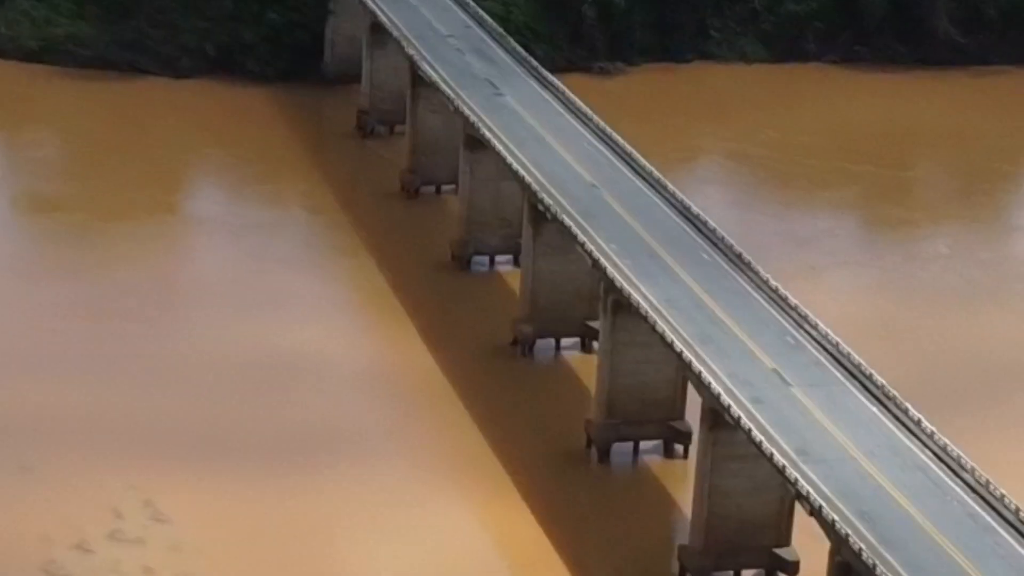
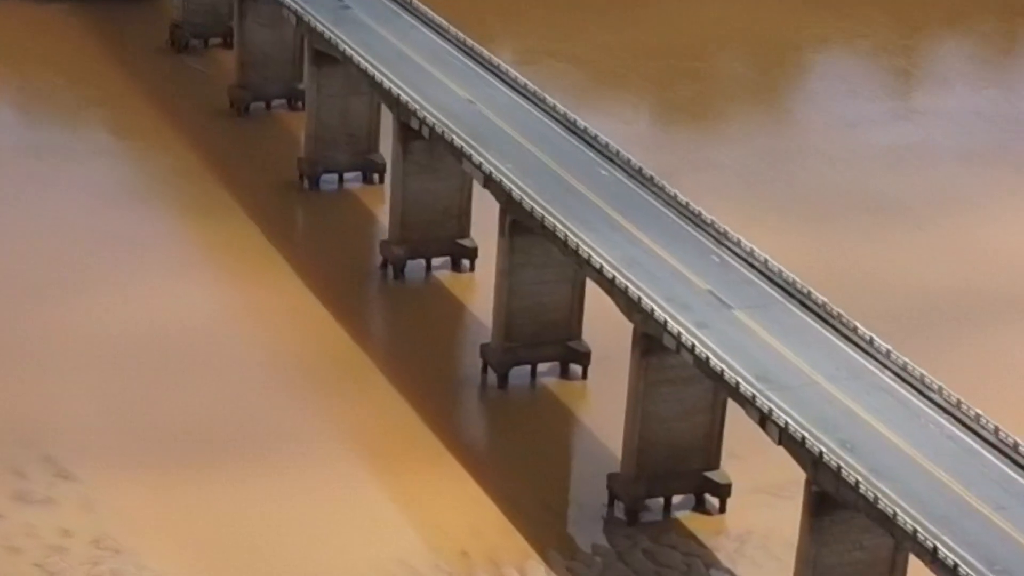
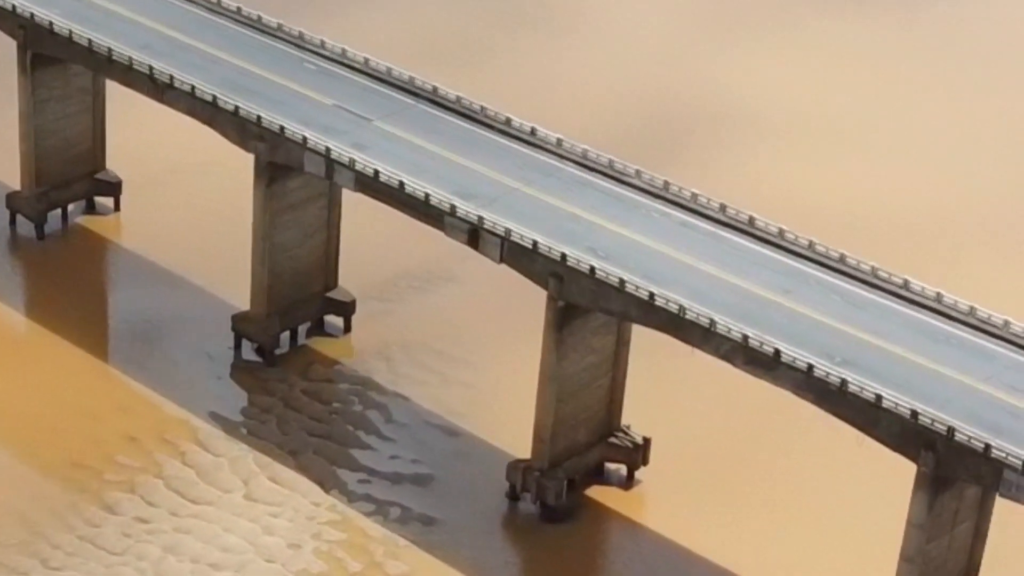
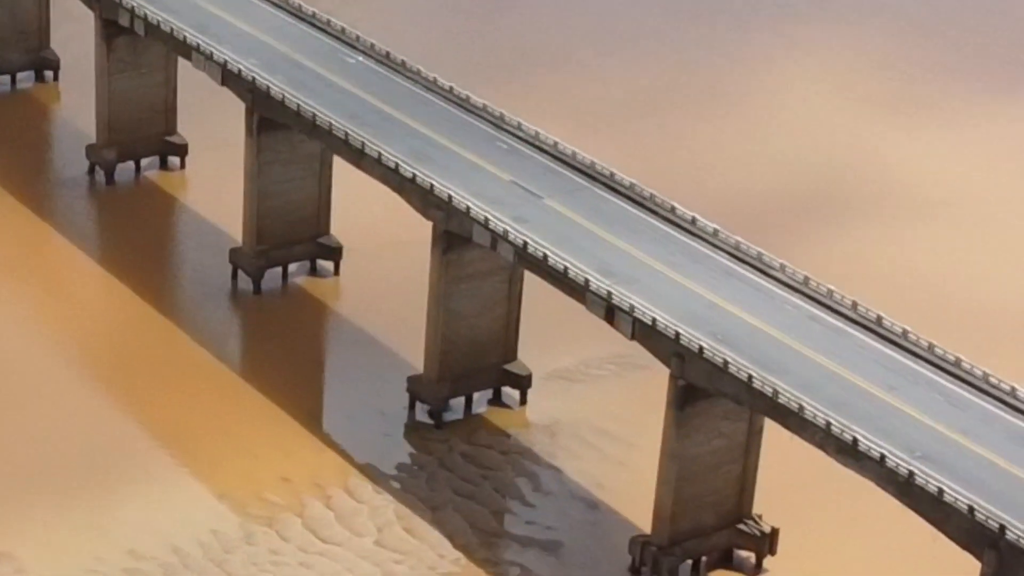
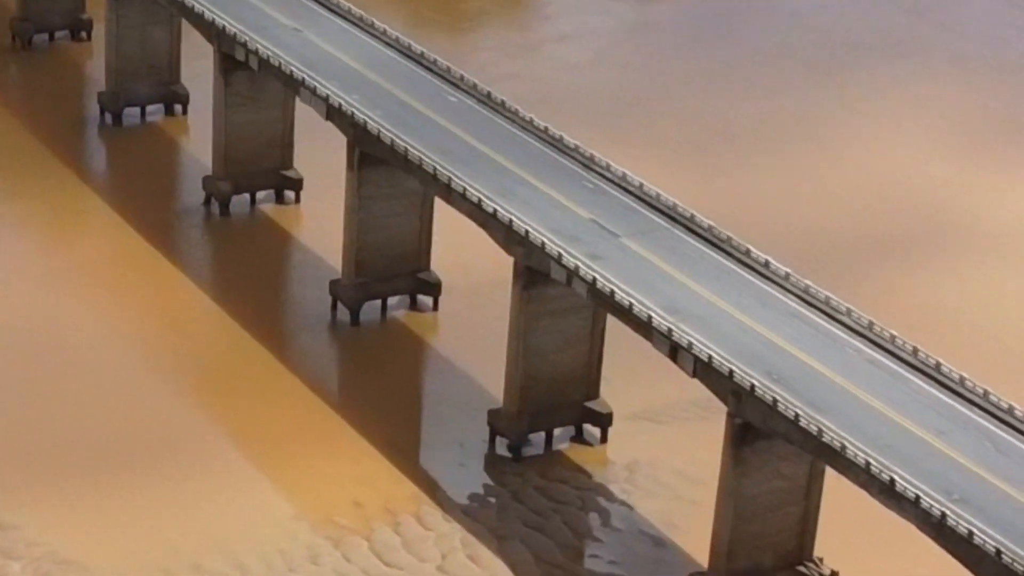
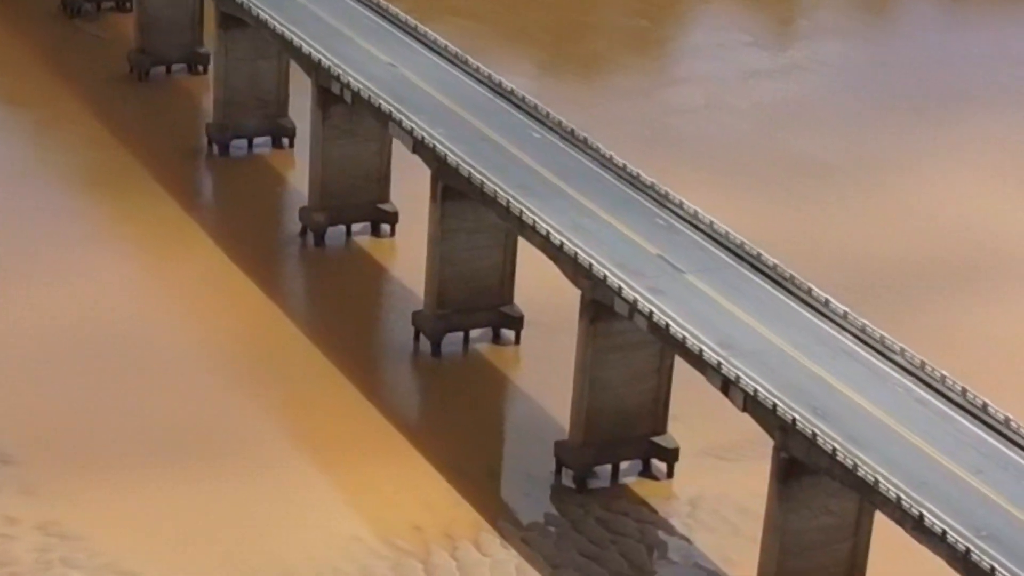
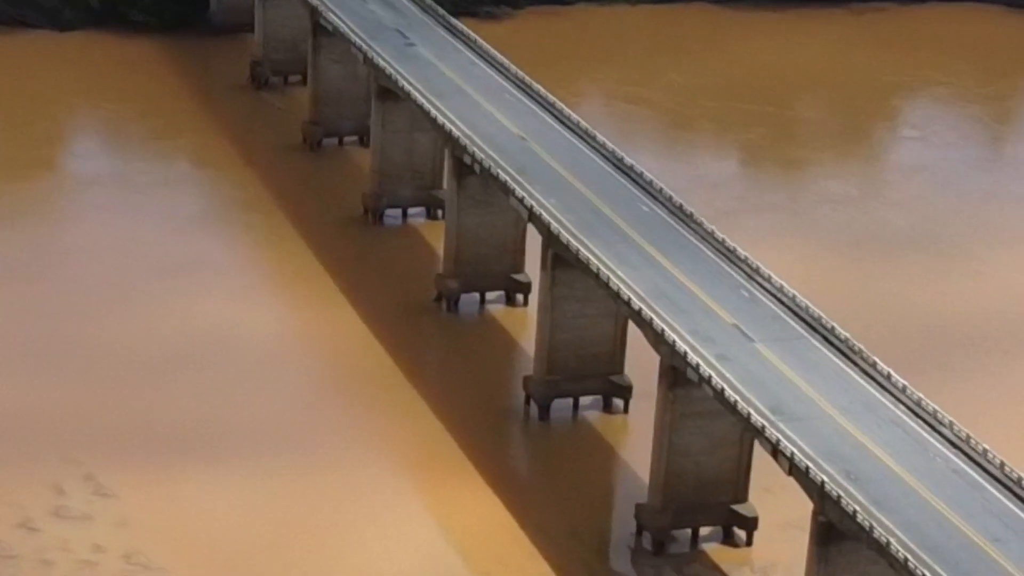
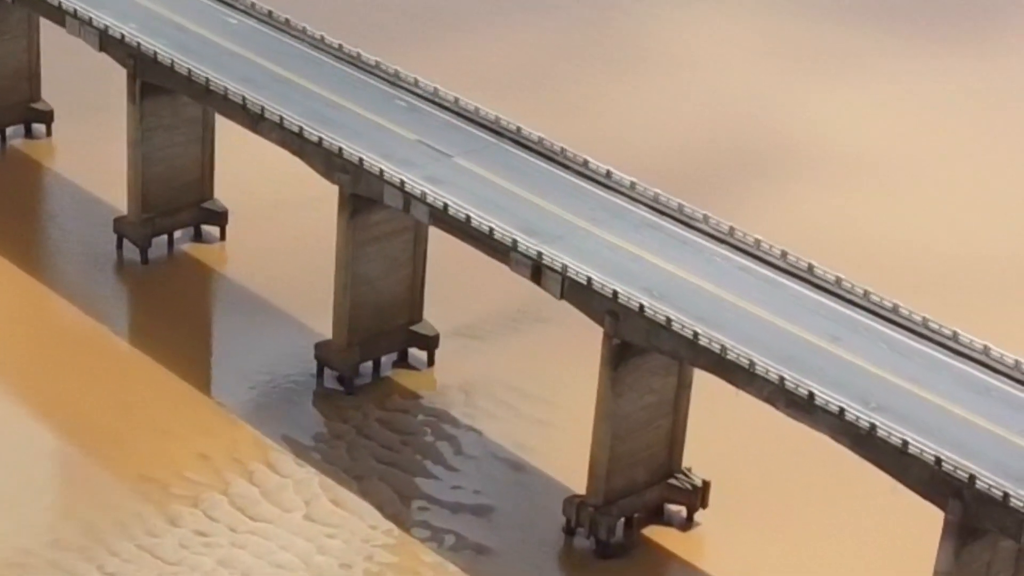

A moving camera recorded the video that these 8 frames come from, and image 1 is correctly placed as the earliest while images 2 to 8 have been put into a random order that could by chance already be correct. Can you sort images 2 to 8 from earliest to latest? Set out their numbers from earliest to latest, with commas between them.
7, 2, 6, 5, 4, 8, 3
